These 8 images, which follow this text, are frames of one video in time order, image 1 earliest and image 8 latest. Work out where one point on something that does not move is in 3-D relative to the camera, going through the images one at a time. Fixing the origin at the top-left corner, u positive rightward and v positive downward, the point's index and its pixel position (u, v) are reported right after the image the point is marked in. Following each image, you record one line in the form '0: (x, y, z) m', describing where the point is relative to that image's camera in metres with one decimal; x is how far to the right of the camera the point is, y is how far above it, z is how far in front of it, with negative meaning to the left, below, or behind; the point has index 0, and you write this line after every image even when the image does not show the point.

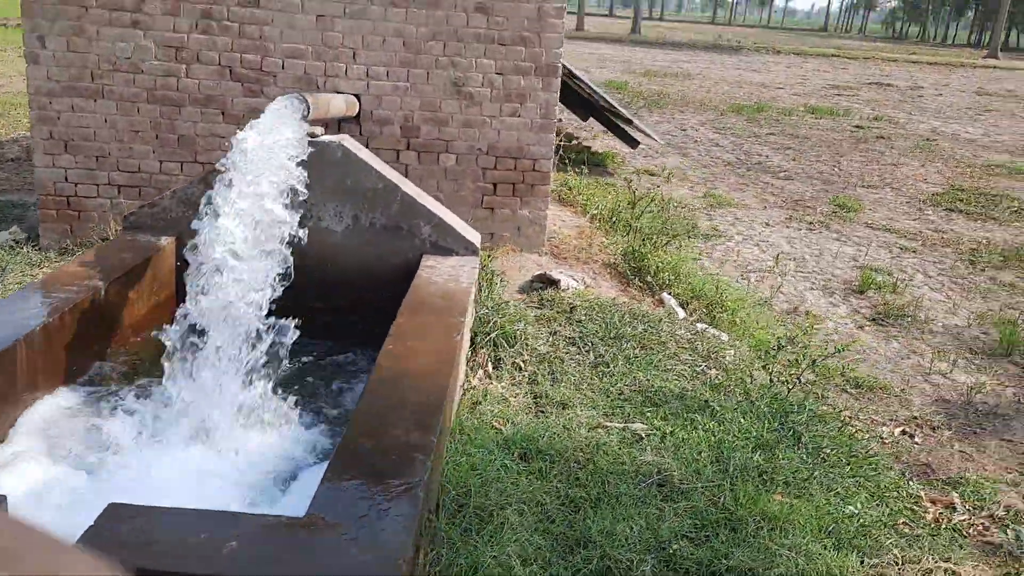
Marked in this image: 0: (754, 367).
0: (+1.0, -0.3, +4.0) m
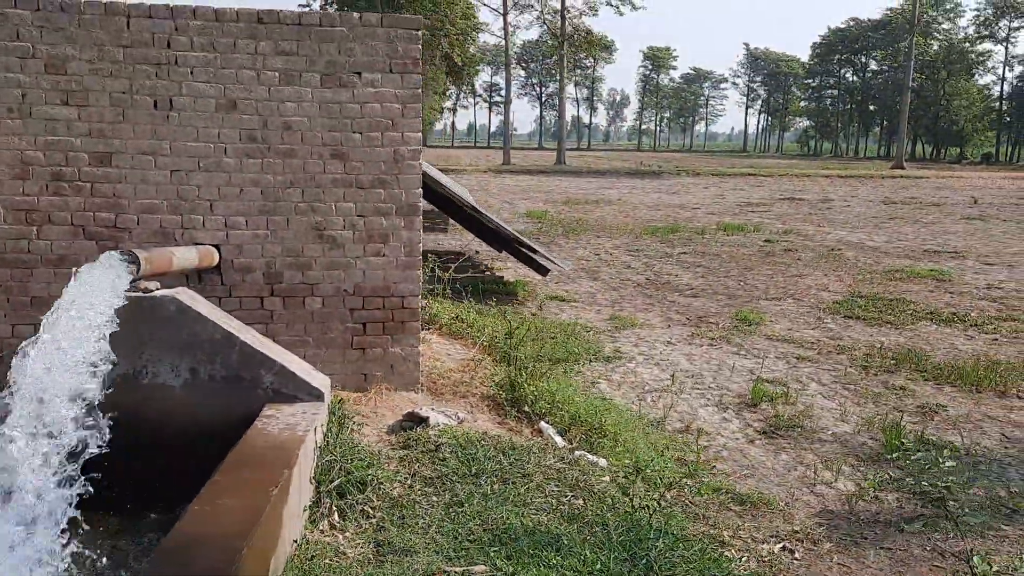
0: (+0.4, -0.9, +3.9) m
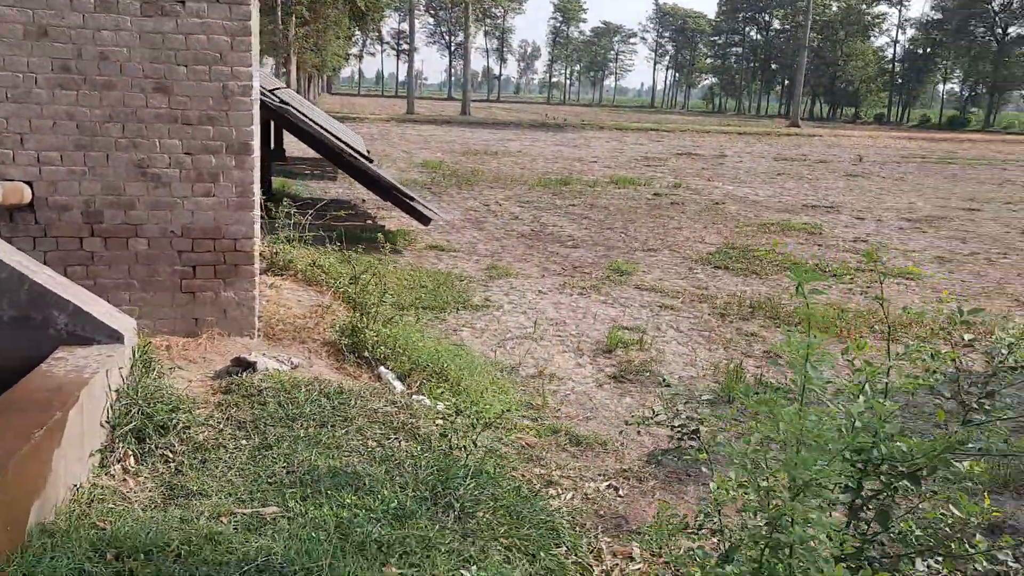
0: (-0.3, -0.6, +3.9) m
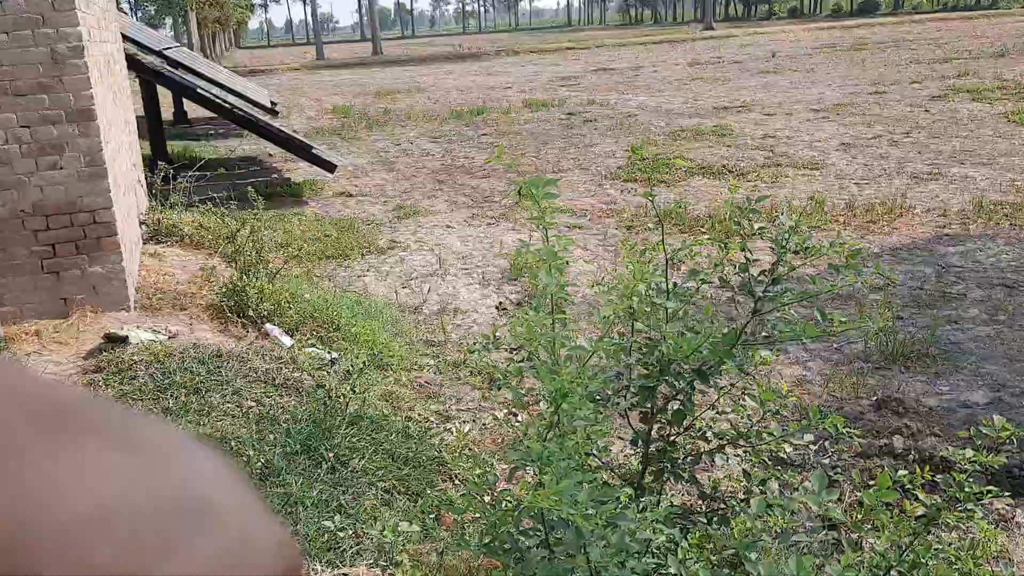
0: (-0.8, -0.4, +3.8) m
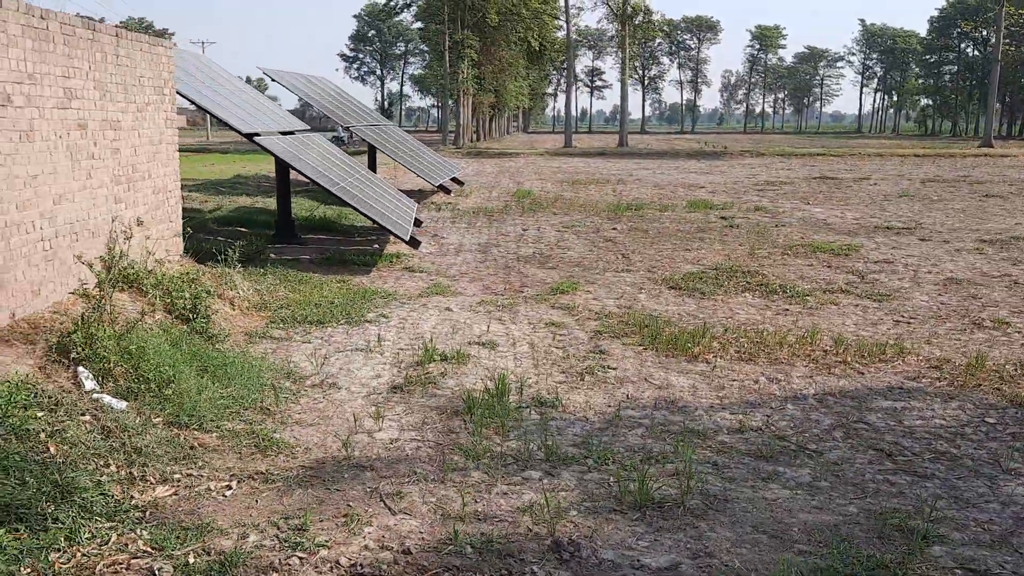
0: (-2.2, -0.6, +4.2) m
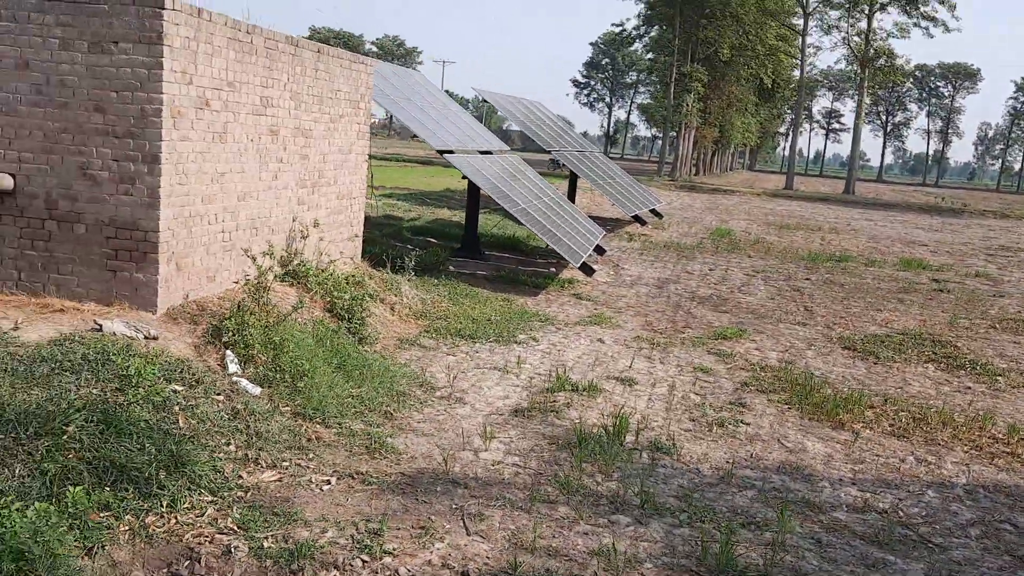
0: (-1.7, -0.6, +4.6) m
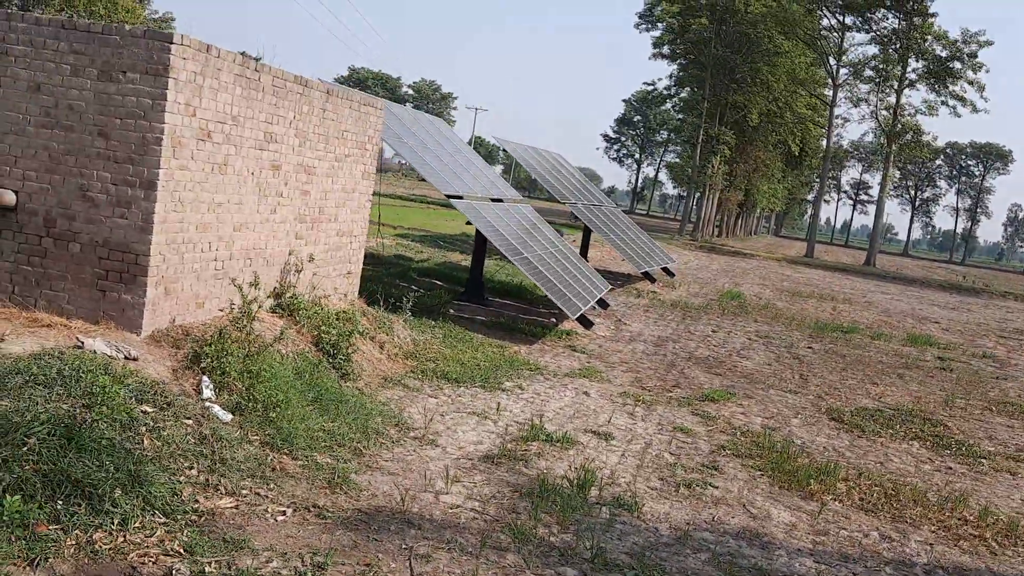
0: (-1.9, -0.7, +4.7) m
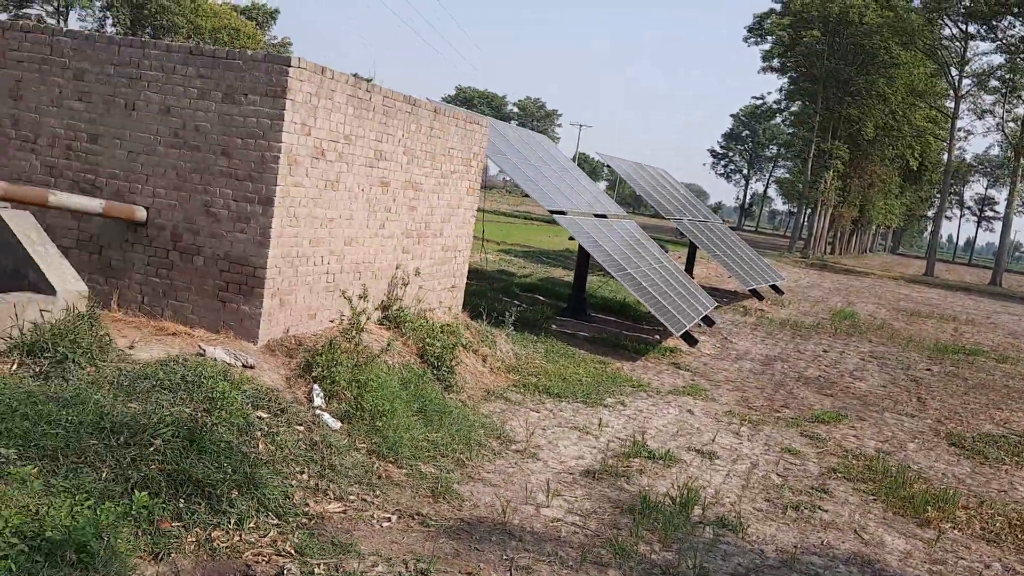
0: (-1.4, -0.7, +4.9) m
